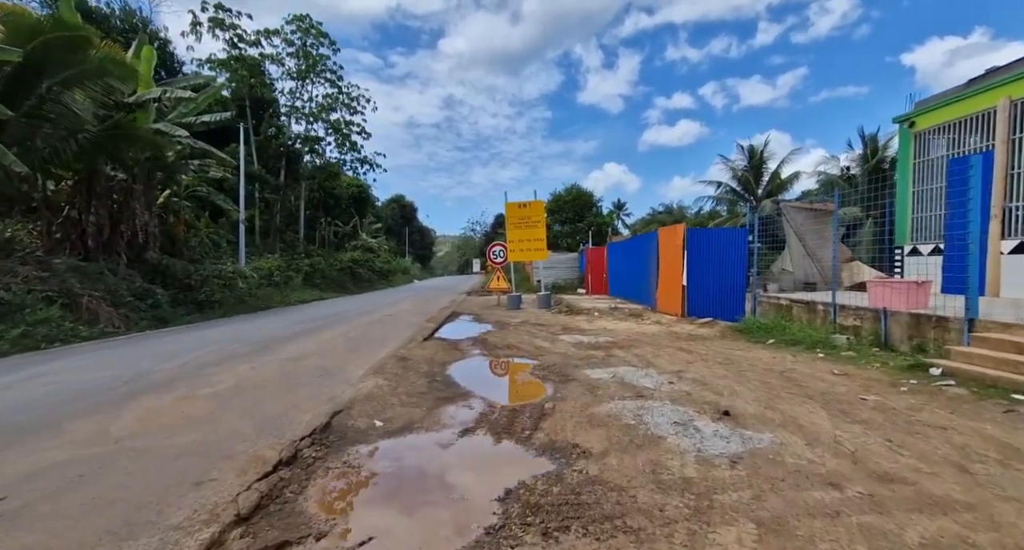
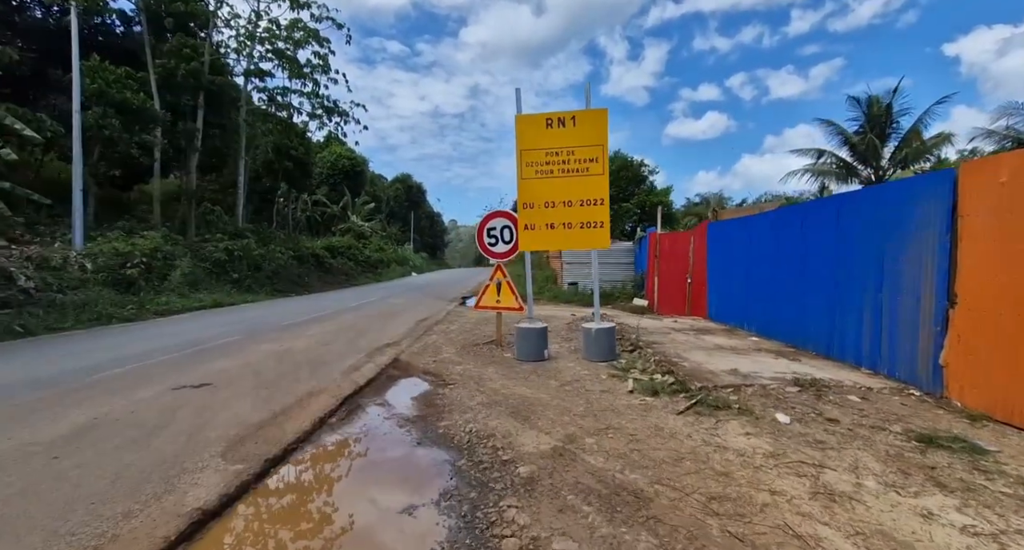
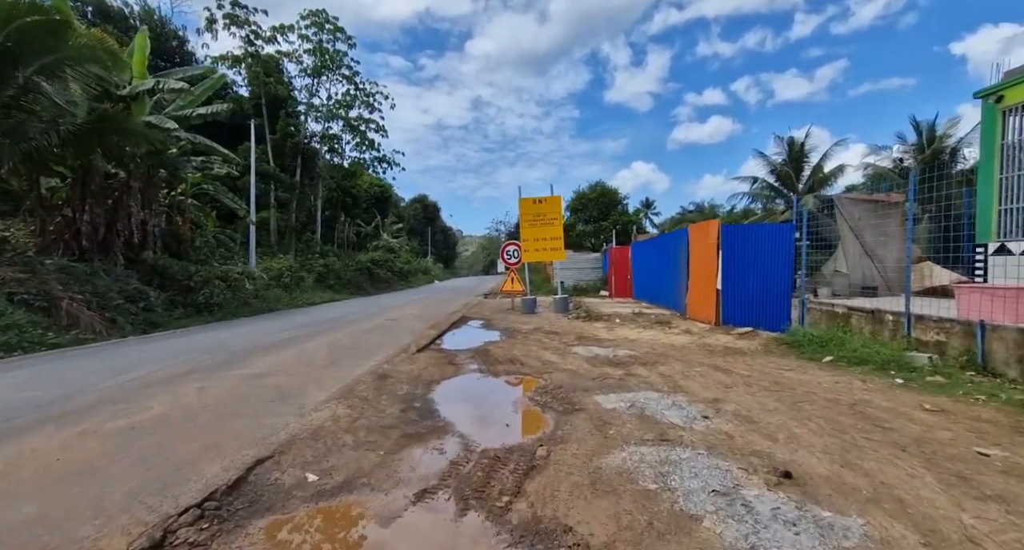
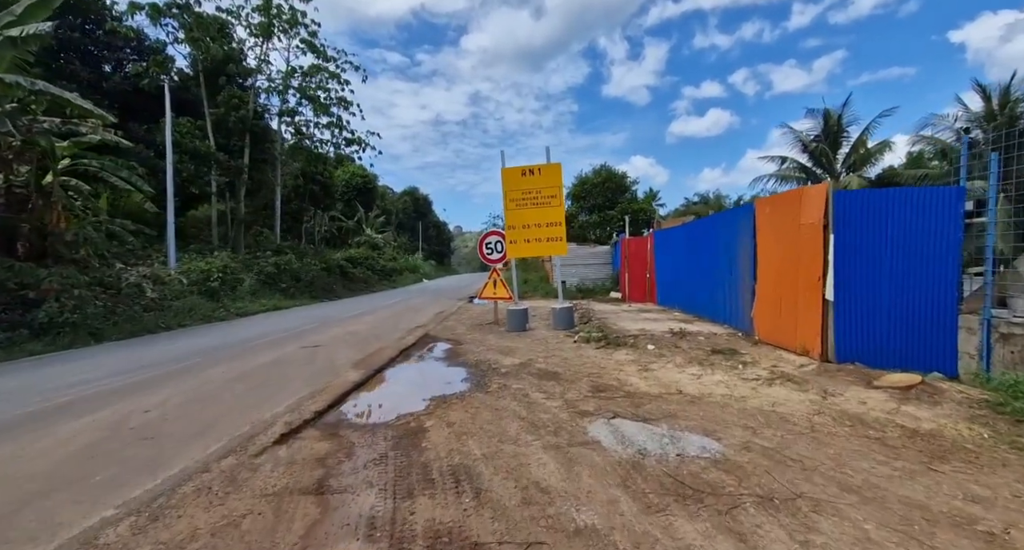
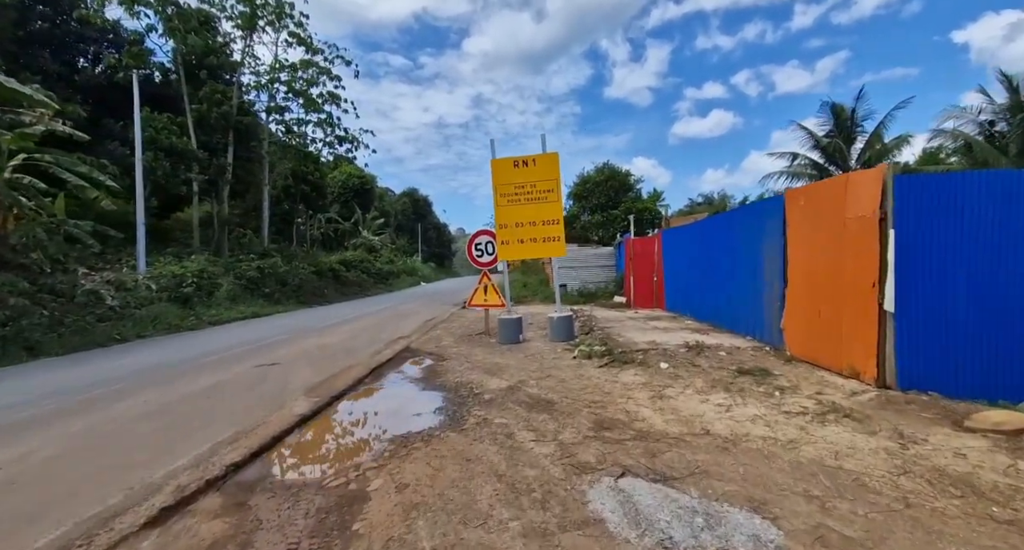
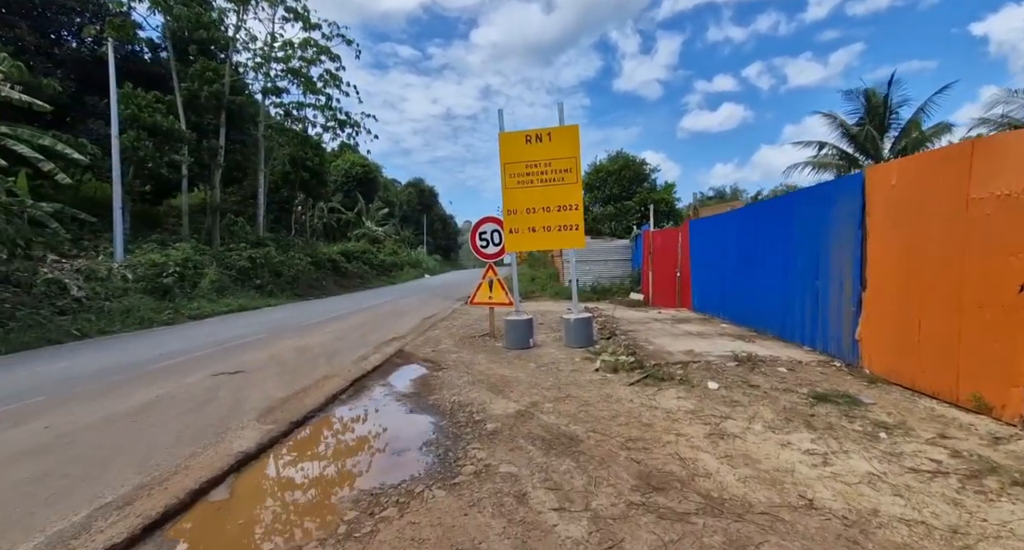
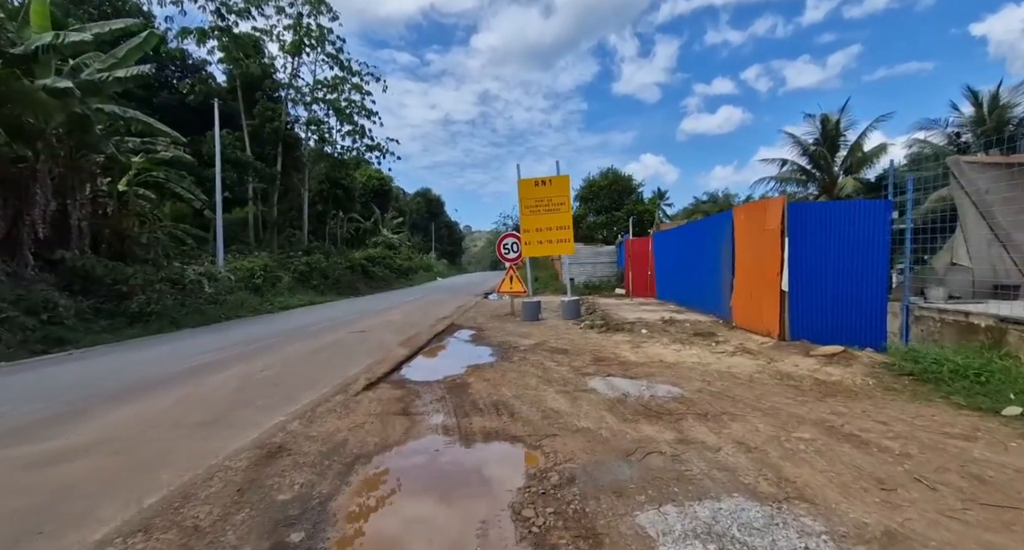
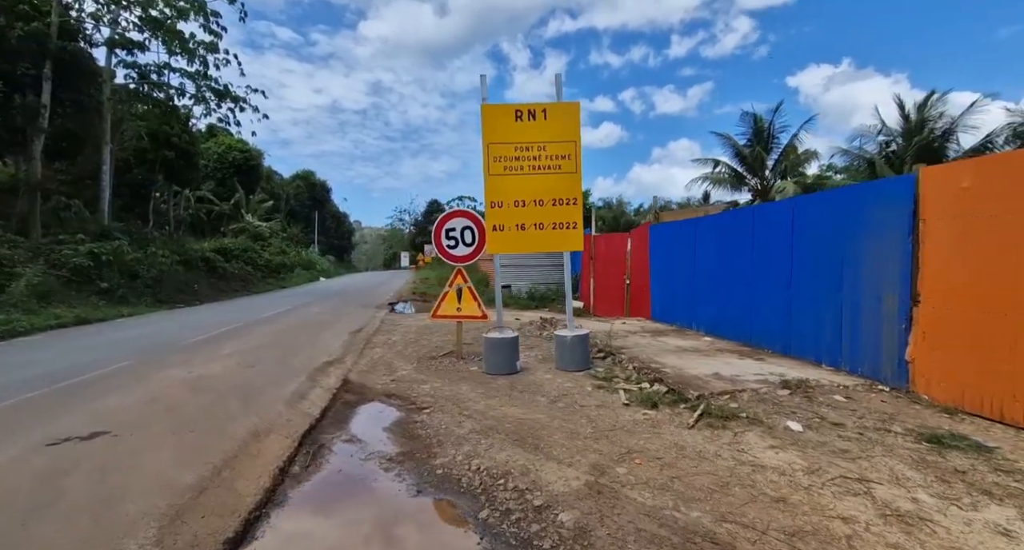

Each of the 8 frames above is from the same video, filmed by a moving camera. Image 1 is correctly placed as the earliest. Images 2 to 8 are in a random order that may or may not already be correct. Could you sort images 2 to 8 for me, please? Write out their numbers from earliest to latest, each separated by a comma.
3, 7, 4, 5, 6, 2, 8
